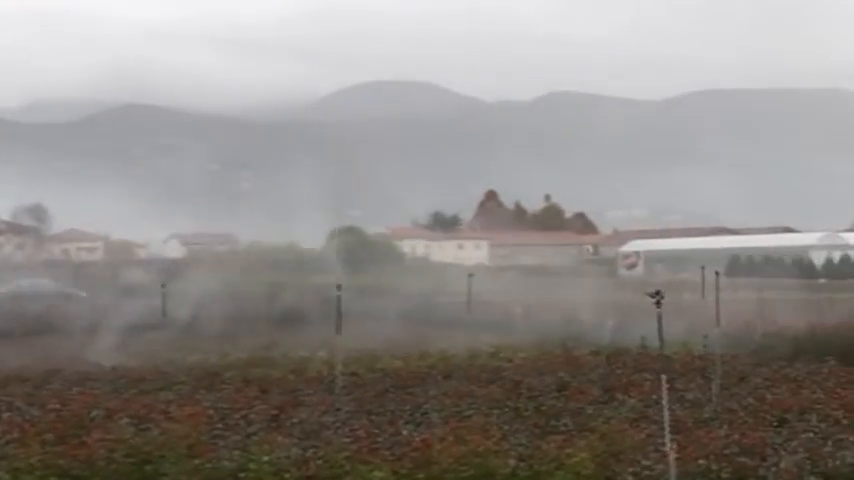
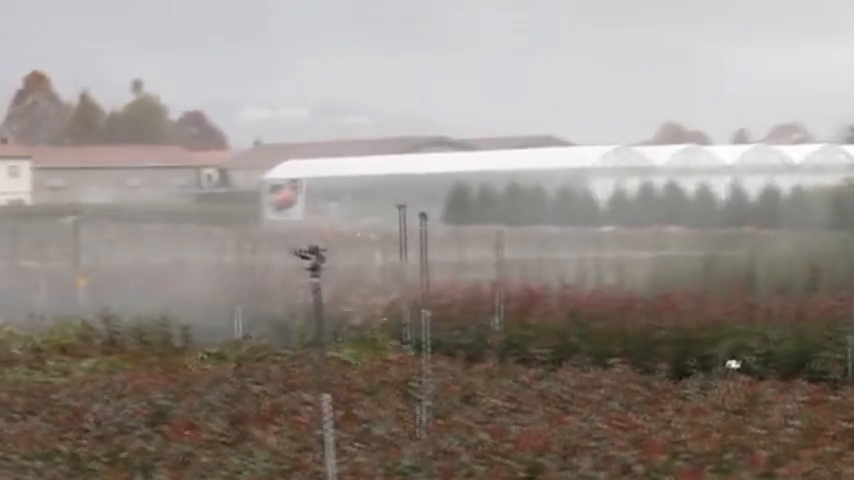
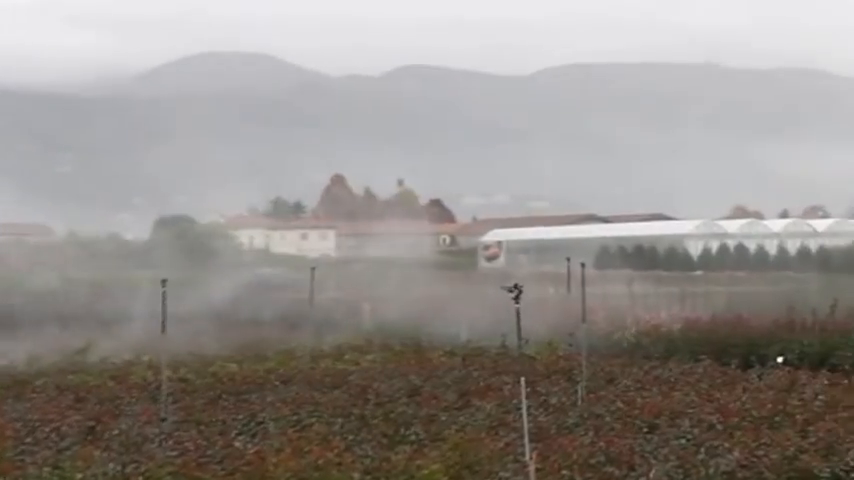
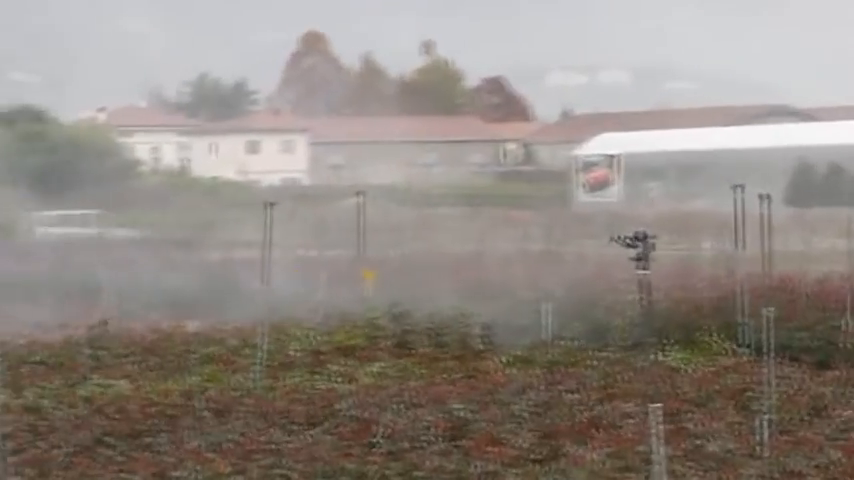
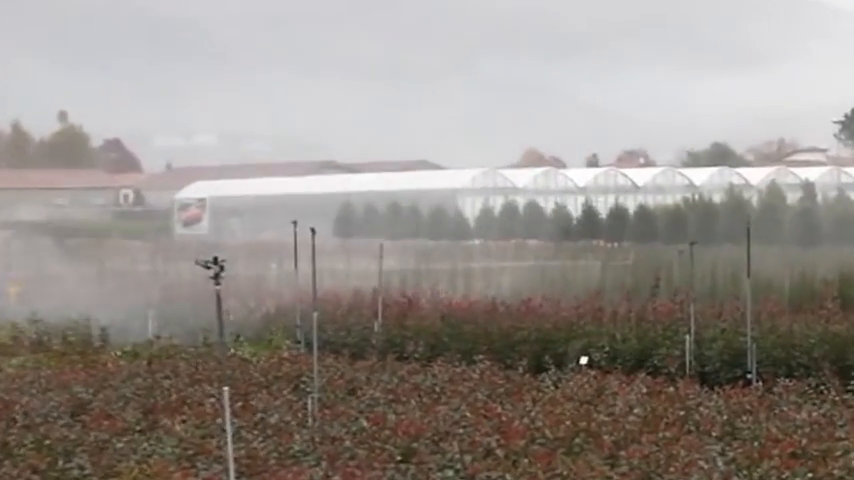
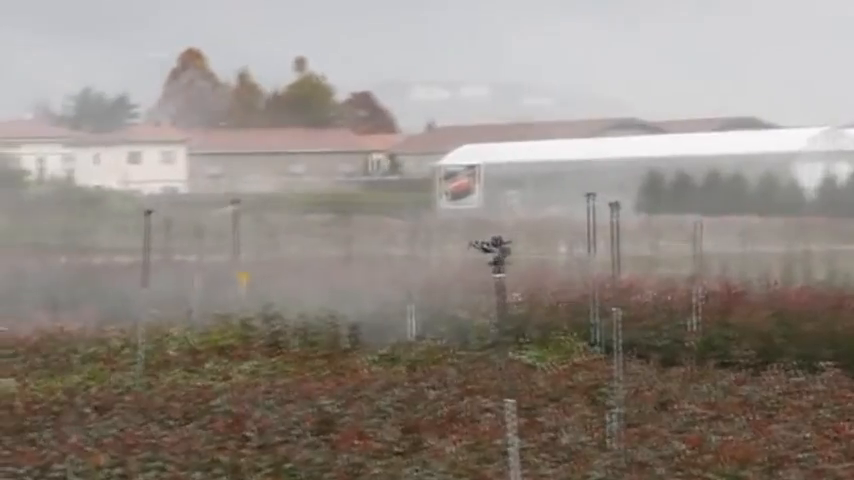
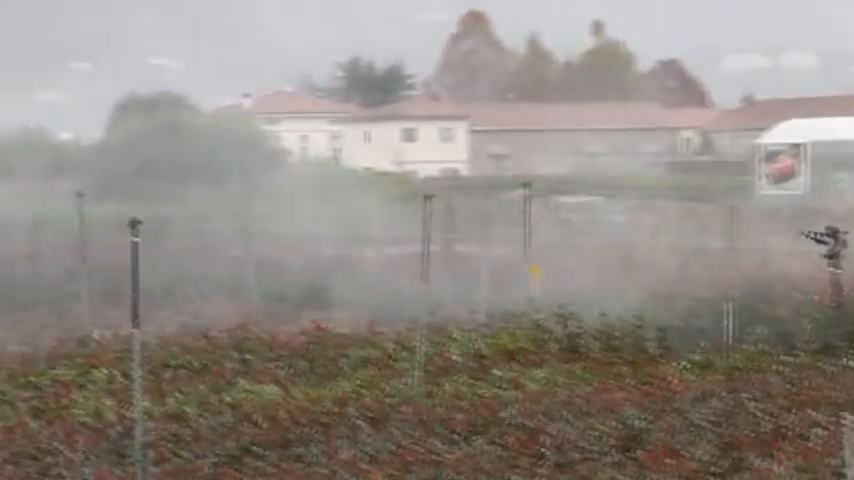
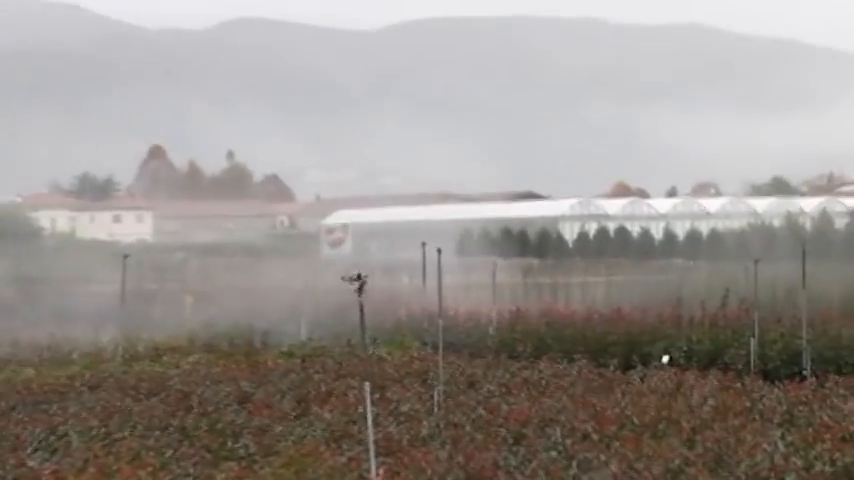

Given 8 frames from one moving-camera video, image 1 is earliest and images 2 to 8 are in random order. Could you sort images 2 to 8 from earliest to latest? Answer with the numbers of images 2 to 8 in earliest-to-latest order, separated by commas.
3, 8, 5, 2, 6, 4, 7
